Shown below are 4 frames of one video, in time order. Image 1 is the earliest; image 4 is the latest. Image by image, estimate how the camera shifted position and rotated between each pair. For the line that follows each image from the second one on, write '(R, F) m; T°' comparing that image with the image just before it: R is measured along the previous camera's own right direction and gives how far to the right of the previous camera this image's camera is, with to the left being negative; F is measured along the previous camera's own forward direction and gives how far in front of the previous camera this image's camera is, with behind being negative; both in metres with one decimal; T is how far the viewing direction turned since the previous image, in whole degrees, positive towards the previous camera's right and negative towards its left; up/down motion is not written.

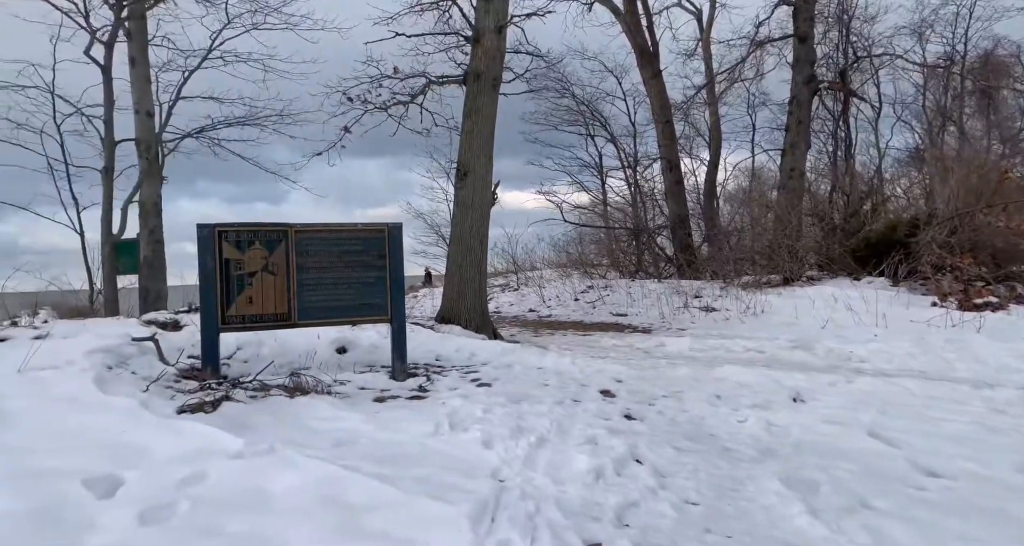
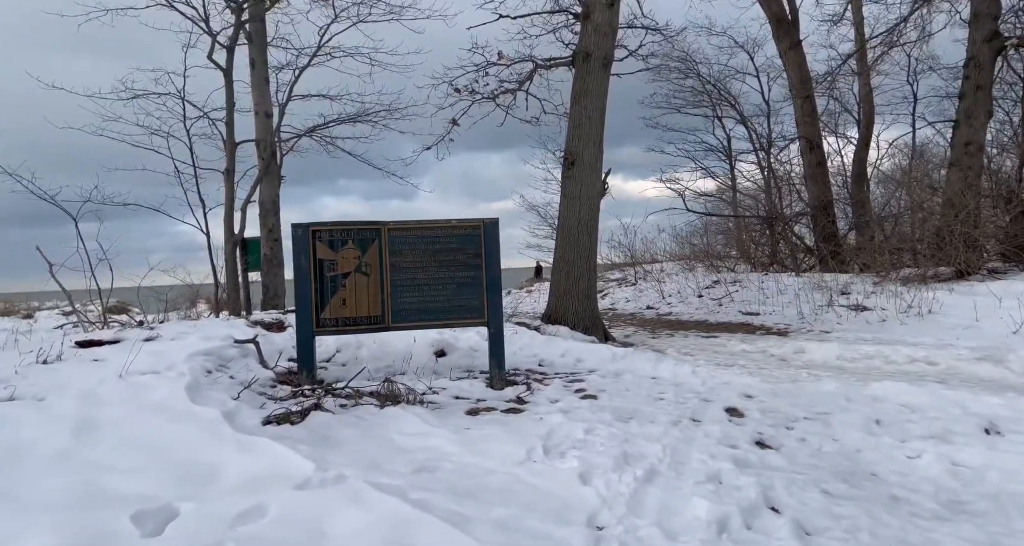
(+0.2, +0.8) m; -10°
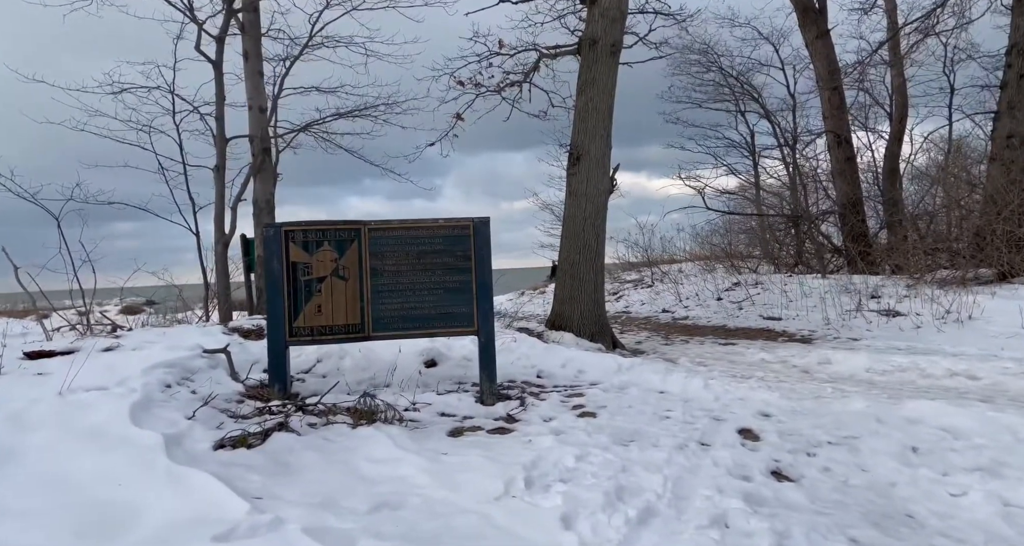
(+0.3, +0.6) m; -2°
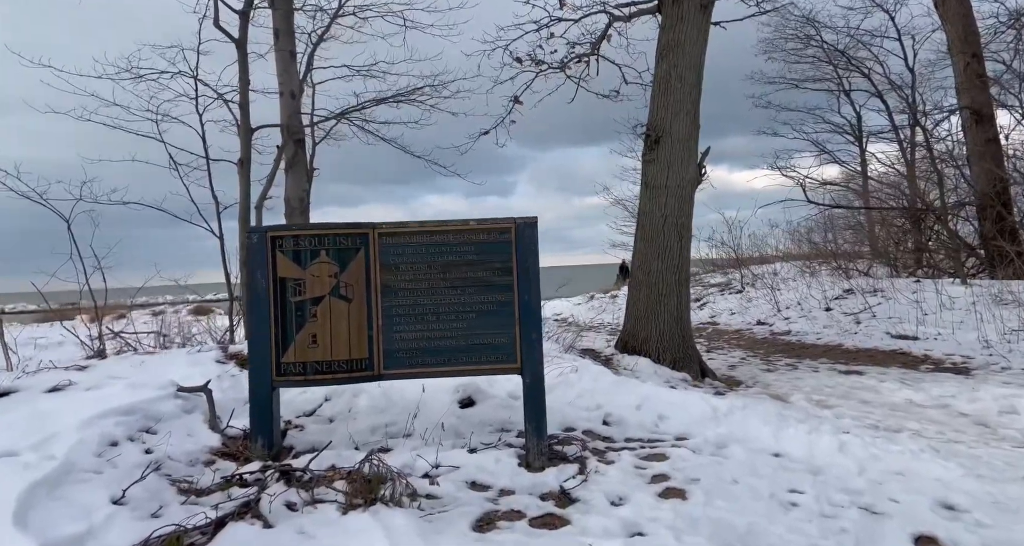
(+0.1, +1.7) m; -6°
